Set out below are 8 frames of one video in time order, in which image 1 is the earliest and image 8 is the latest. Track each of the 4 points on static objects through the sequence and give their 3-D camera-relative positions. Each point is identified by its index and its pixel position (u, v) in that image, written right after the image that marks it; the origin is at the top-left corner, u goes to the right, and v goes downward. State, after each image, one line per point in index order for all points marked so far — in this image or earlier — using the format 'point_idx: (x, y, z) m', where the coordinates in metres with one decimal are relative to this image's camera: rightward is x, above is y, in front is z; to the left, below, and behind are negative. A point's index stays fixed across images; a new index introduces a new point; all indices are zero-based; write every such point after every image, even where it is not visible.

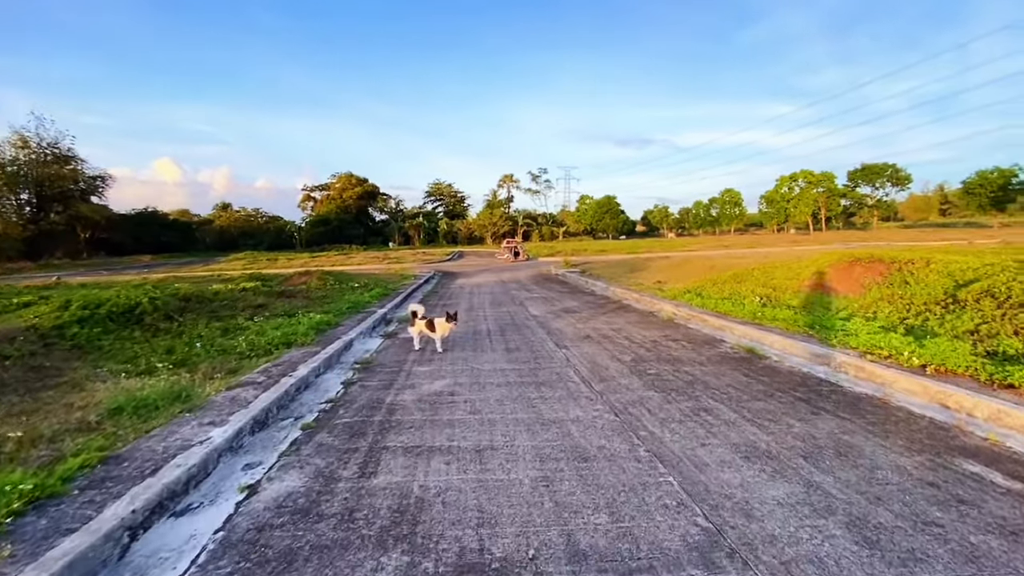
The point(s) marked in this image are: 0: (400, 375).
0: (-1.3, -1.0, +5.7) m
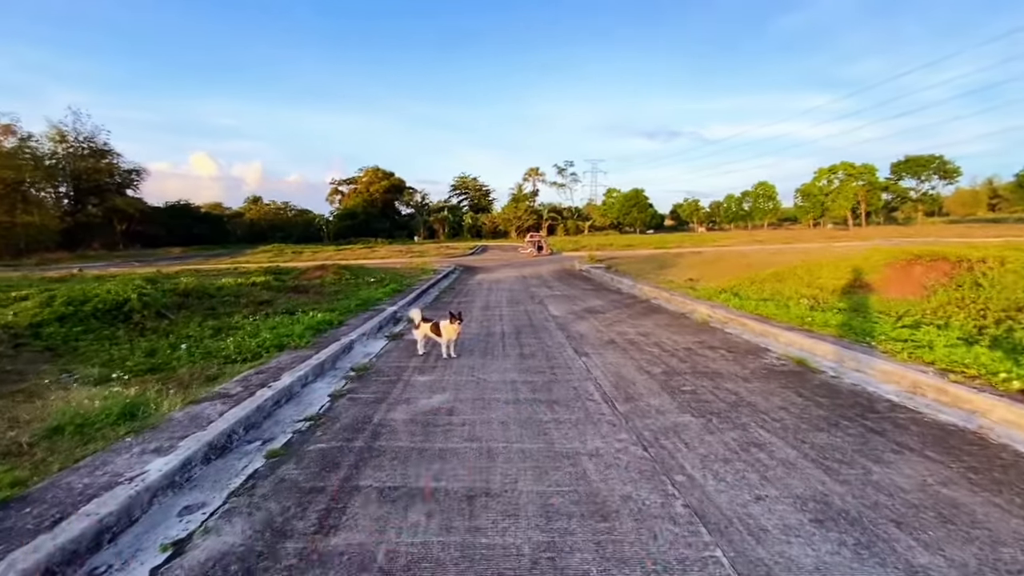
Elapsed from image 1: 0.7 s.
0: (-1.2, -1.0, +5.0) m
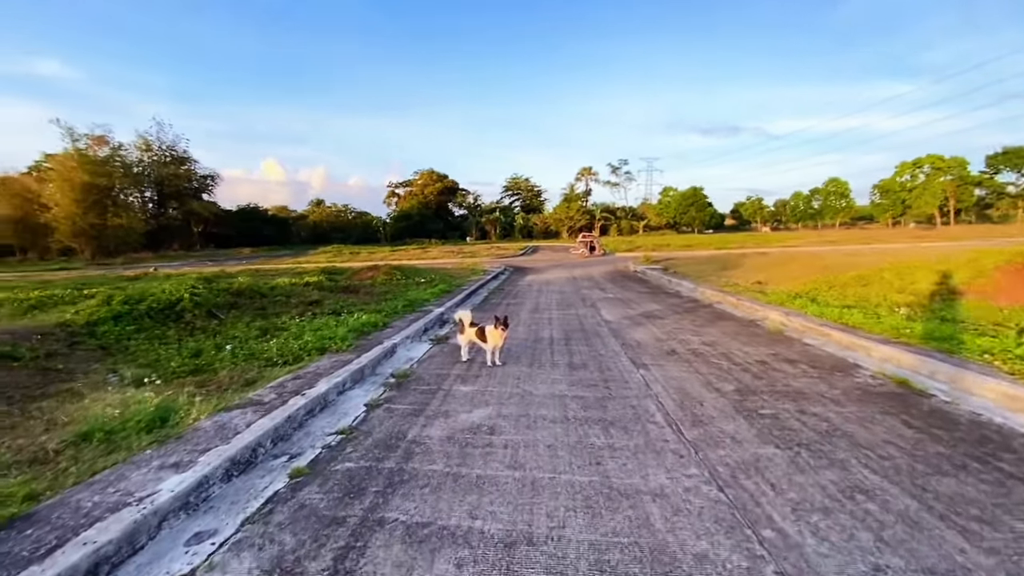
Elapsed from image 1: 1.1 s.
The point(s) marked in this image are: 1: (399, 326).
0: (-0.7, -1.0, +4.6) m
1: (-1.8, -0.6, +7.5) m
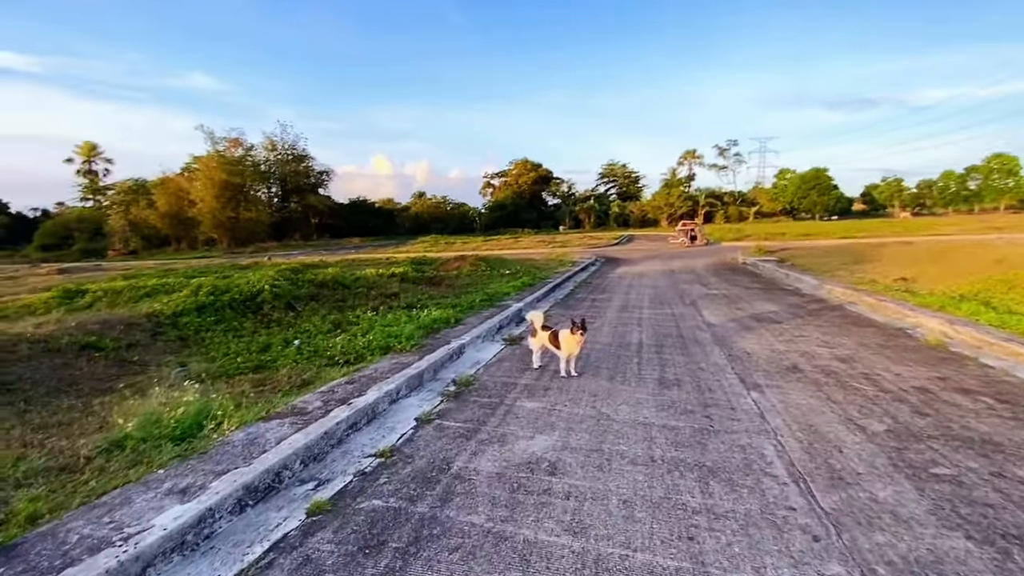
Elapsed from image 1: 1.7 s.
0: (-0.1, -1.0, +4.0) m
1: (-0.6, -0.5, +7.0) m
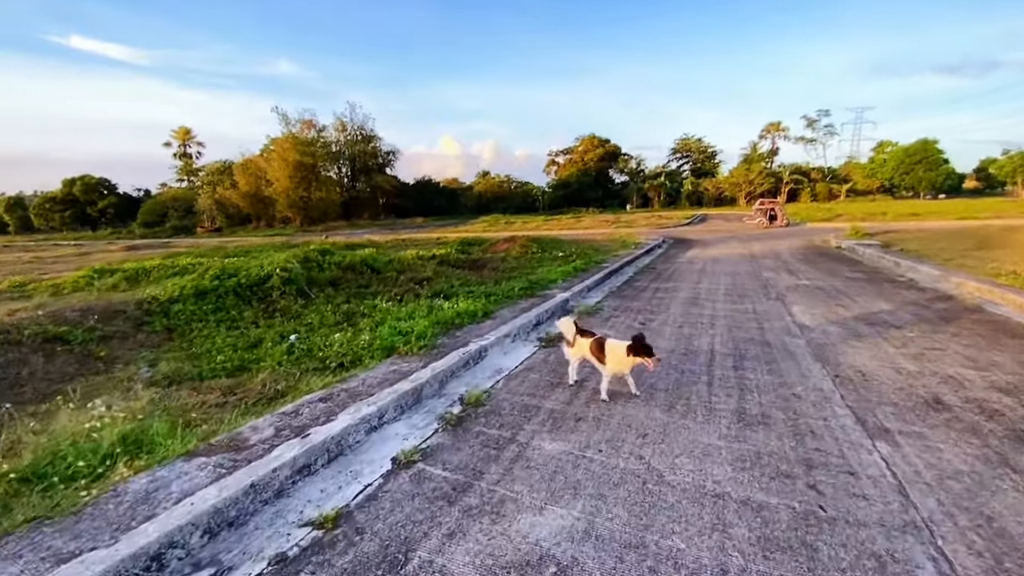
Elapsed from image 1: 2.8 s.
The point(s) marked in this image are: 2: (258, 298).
0: (-0.1, -1.0, +2.9) m
1: (-0.1, -0.4, +5.9) m
2: (-3.1, -0.1, +5.8) m
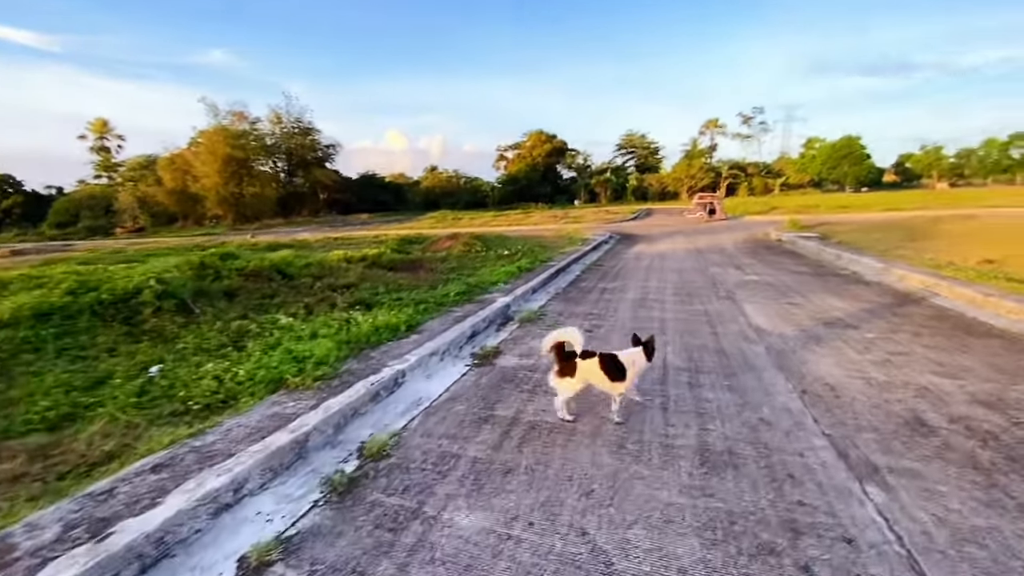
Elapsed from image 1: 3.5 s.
0: (-0.5, -1.1, +2.1) m
1: (-0.9, -0.5, +5.1) m
2: (-3.8, -0.3, +4.7) m
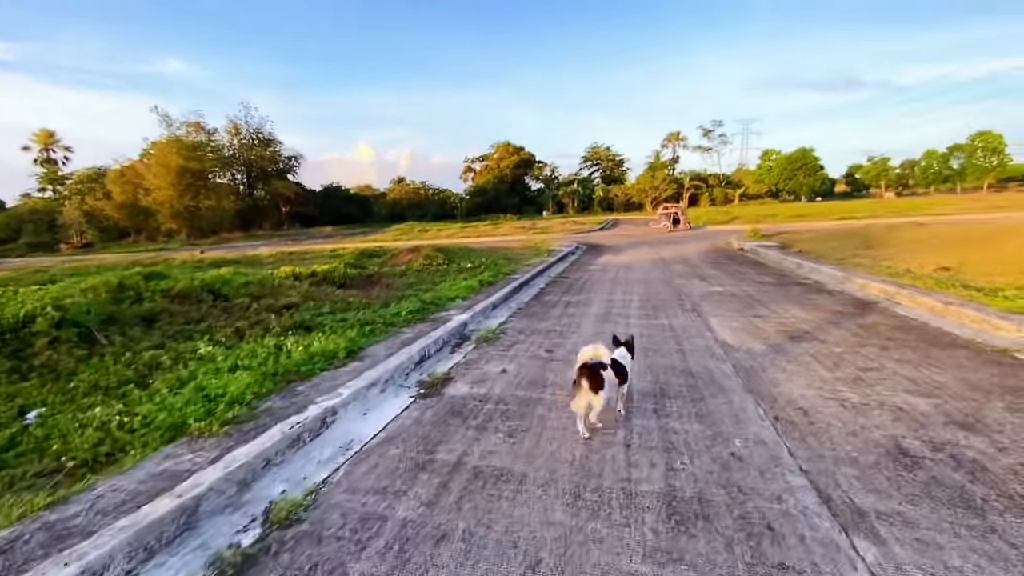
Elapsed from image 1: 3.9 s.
0: (-0.8, -1.3, +1.7) m
1: (-1.3, -0.7, +4.6) m
2: (-4.2, -0.5, +4.1) m
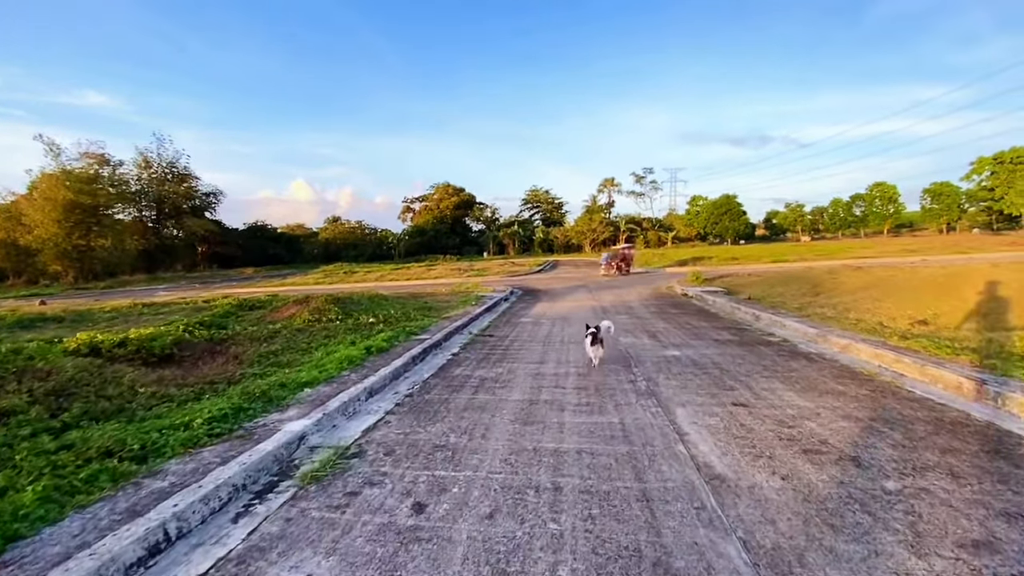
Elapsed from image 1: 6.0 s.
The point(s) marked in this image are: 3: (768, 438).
0: (-1.3, -1.6, -0.7) m
1: (-2.2, -1.3, +2.2) m
2: (-5.1, -1.1, +1.3) m
3: (+2.0, -1.2, +3.8) m
